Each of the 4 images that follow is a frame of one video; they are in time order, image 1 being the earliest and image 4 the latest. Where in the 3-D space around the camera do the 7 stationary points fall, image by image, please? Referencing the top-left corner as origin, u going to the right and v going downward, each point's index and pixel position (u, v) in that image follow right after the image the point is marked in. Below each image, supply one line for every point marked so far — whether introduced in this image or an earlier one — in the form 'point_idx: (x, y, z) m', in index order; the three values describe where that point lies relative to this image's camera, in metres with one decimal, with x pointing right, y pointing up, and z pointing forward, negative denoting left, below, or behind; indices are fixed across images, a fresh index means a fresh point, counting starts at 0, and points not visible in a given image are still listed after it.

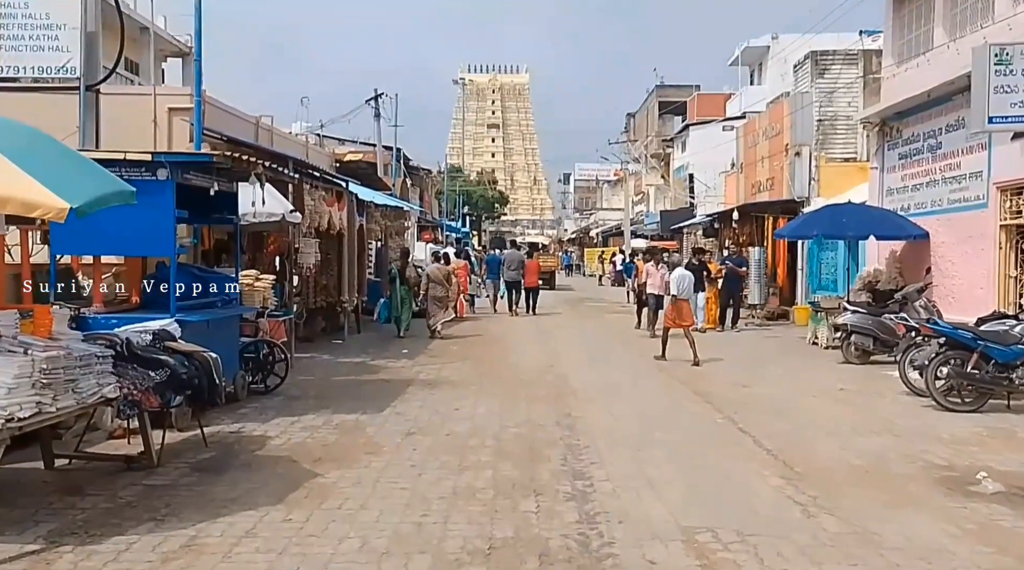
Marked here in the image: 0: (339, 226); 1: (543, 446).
0: (-2.9, +1.0, +18.6) m
1: (+0.3, -1.3, +9.4) m
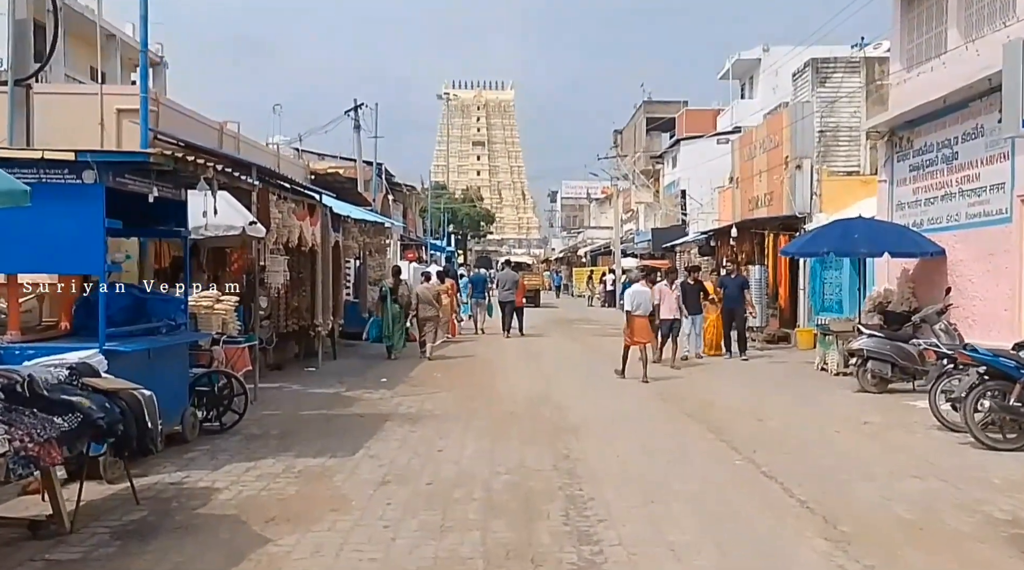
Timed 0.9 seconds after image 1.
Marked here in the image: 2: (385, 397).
0: (-3.1, +0.7, +17.2) m
1: (+0.2, -1.5, +8.0) m
2: (-1.6, -1.4, +14.1) m
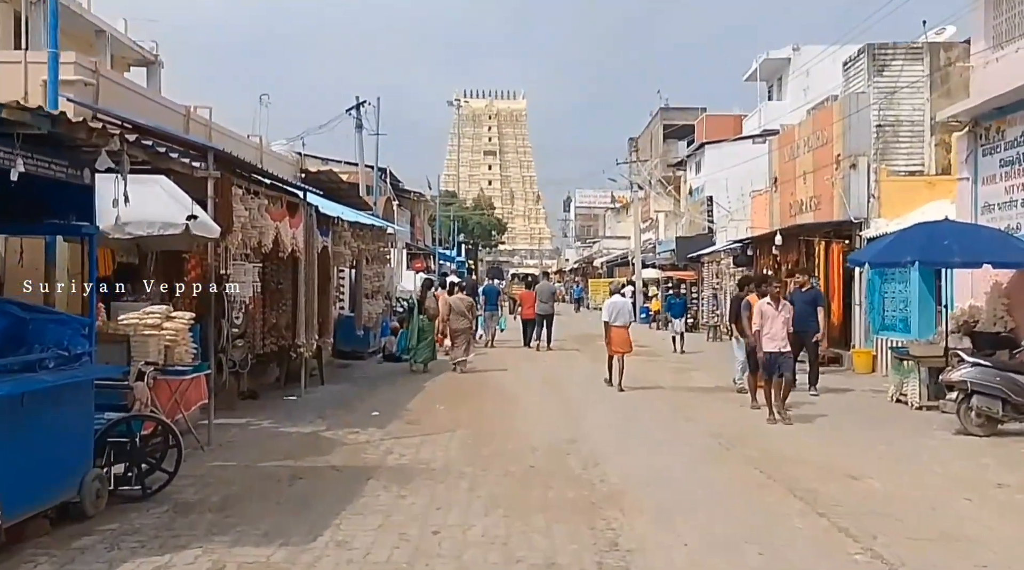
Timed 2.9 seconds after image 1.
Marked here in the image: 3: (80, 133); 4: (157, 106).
0: (-2.9, +0.5, +14.4) m
1: (+0.3, -1.6, +5.2) m
2: (-1.4, -1.6, +11.3) m
3: (-2.6, +0.9, +6.7) m
4: (-4.8, +2.4, +15.3) m
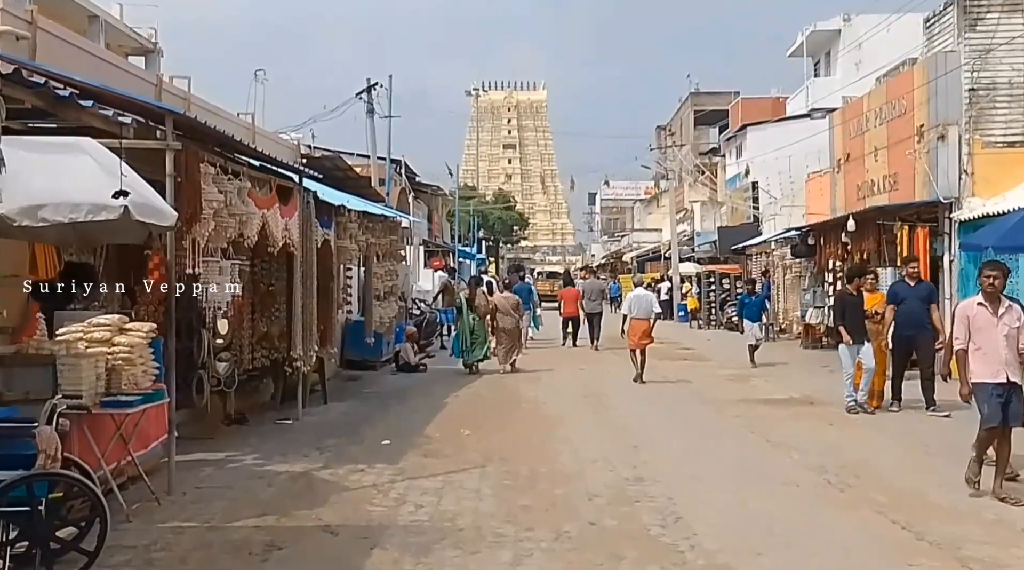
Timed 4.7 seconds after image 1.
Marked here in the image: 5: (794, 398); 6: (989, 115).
0: (-2.5, +0.5, +11.9) m
1: (+0.6, -1.6, +2.6) m
2: (-1.0, -1.6, +8.7) m
3: (-2.3, +0.9, +4.2) m
4: (-4.4, +2.4, +12.8) m
5: (+4.1, -1.6, +16.5) m
6: (+7.4, +2.6, +17.6) m
